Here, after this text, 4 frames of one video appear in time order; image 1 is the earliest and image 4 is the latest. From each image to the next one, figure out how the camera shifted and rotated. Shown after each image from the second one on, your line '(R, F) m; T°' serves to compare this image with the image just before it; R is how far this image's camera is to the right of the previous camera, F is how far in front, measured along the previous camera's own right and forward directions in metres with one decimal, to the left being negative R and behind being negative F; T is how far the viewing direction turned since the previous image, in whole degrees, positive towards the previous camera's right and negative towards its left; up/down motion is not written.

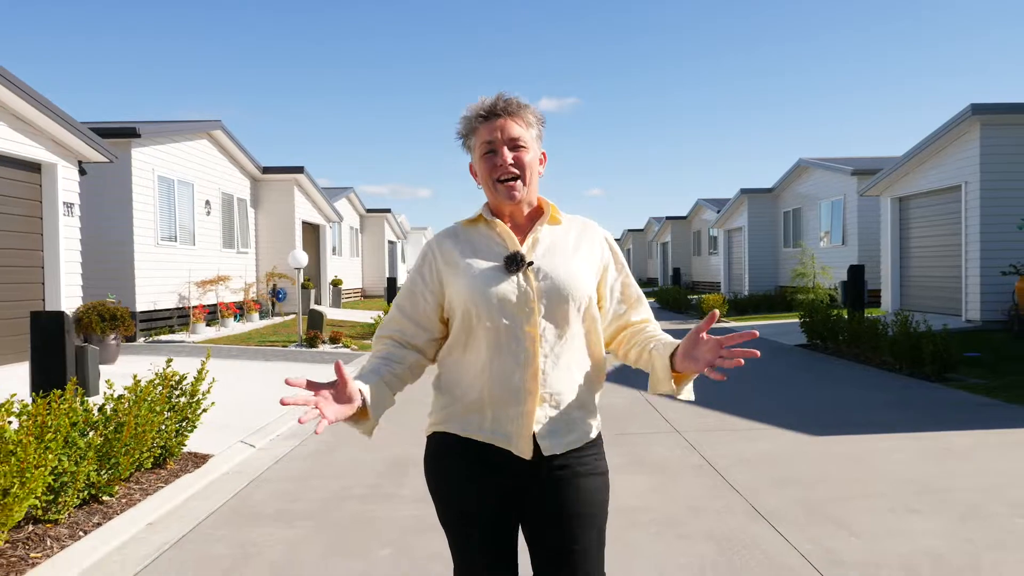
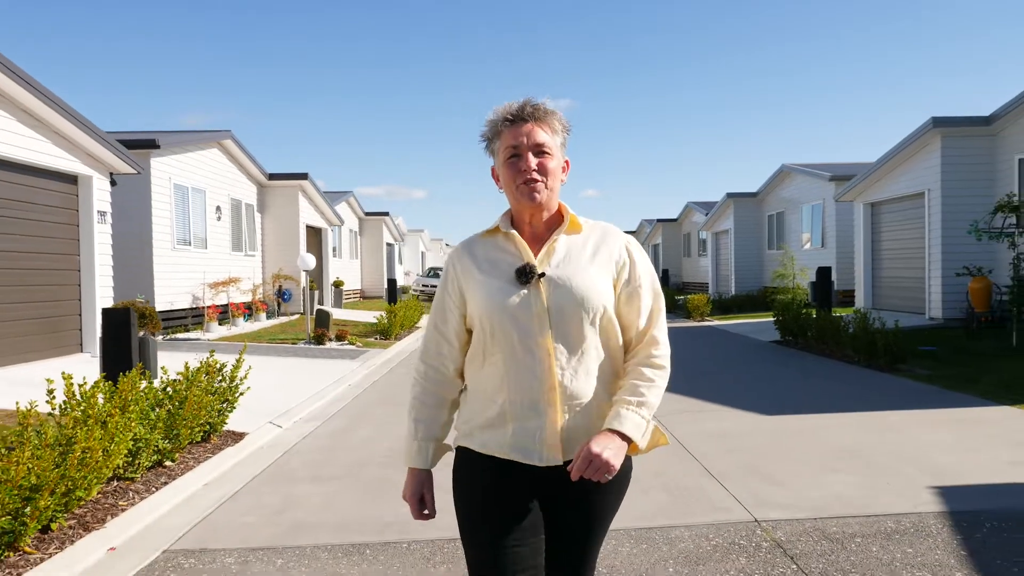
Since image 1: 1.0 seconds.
(0.0, -1.0) m; 0°
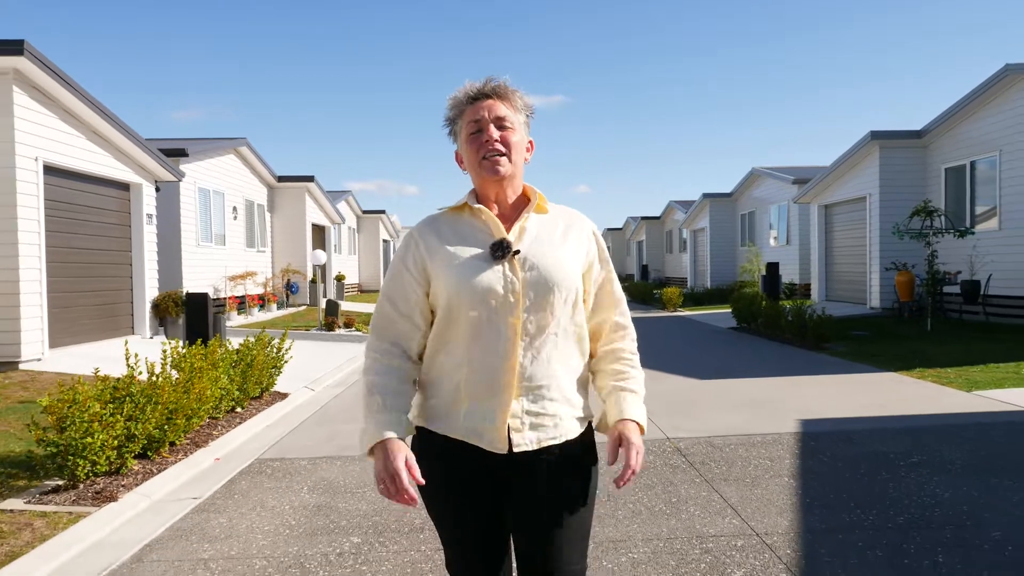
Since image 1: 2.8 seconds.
(0.0, -1.8) m; +1°
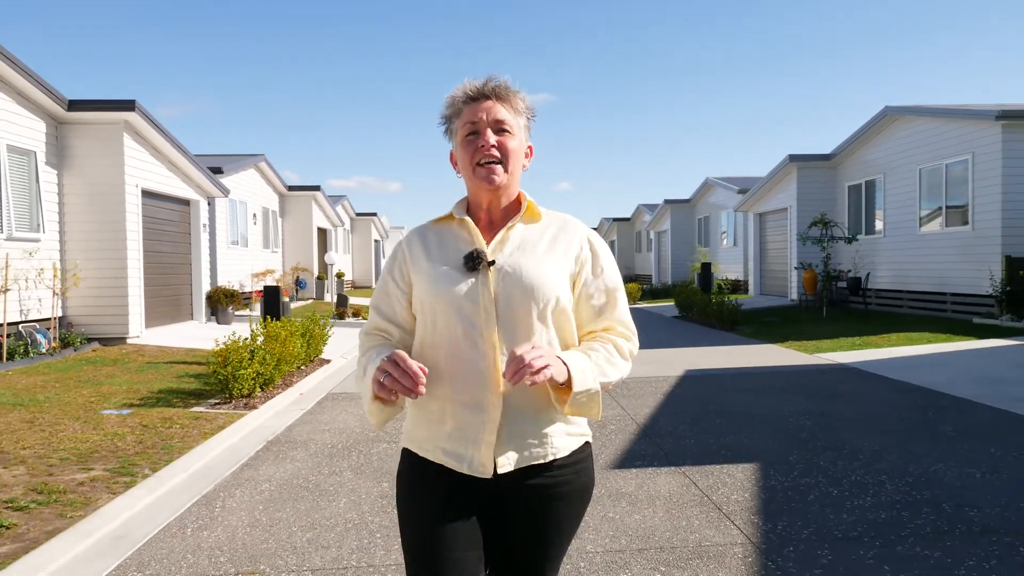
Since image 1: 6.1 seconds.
(0.0, -3.2) m; +1°
